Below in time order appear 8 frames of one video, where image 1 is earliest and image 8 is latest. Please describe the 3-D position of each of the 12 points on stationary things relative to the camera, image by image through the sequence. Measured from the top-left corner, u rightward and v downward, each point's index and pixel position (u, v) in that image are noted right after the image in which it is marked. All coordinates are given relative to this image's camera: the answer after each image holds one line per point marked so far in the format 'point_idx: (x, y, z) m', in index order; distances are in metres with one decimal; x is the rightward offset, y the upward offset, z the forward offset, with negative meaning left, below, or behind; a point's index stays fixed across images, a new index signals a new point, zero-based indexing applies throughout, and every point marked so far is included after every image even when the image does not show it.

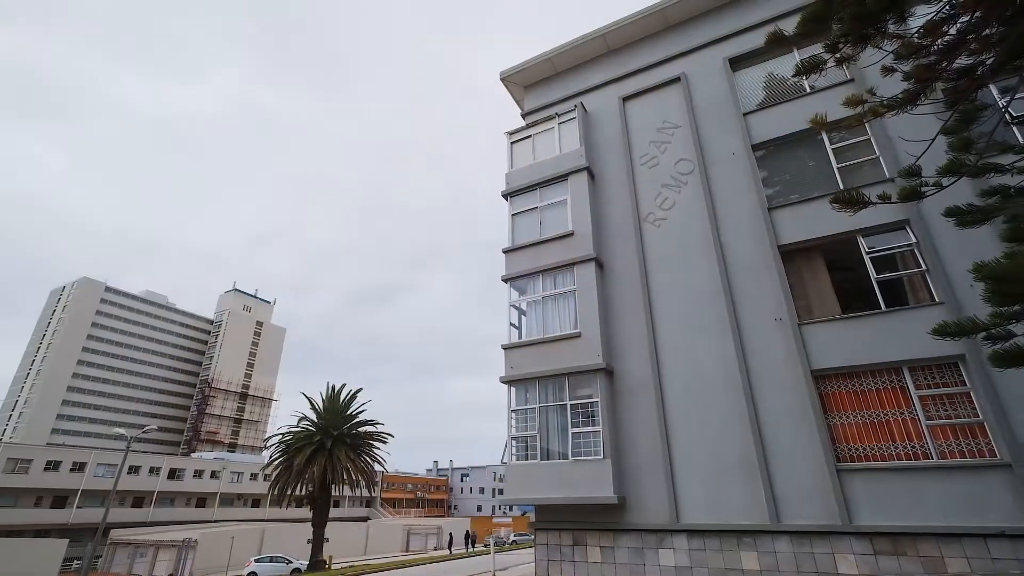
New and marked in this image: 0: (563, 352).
0: (+1.2, -1.6, +12.0) m
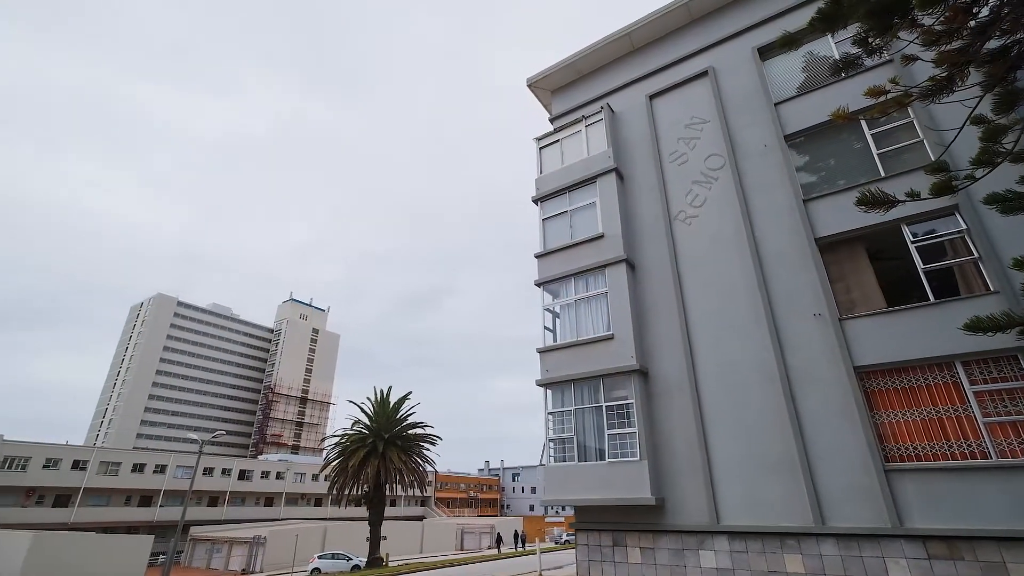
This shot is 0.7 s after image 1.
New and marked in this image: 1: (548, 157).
0: (+2.1, -1.7, +12.1) m
1: (+1.2, +4.3, +15.7) m
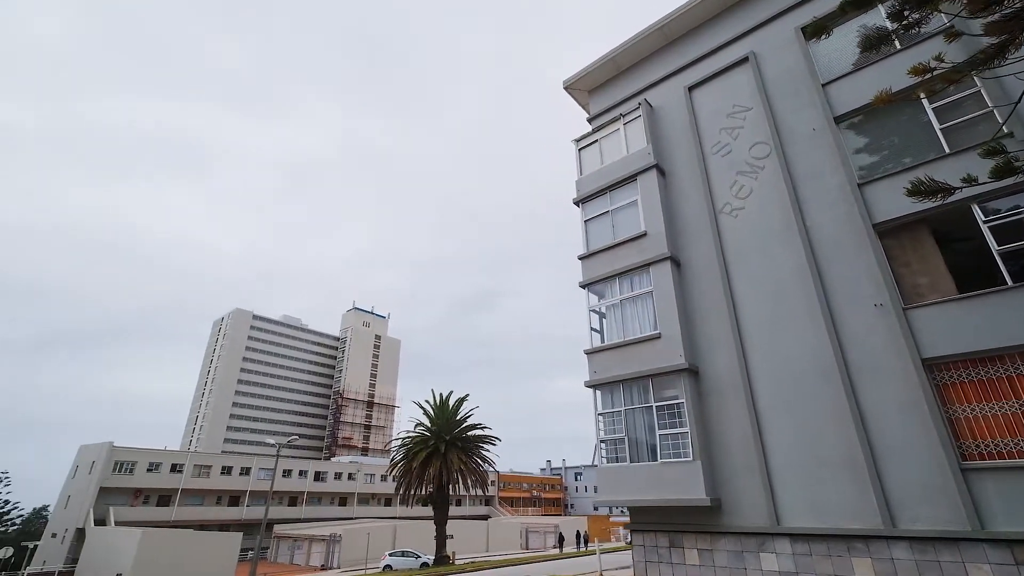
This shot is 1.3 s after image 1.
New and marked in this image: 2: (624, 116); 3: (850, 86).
0: (+3.3, -1.7, +12.0) m
1: (+2.5, +4.2, +15.7) m
2: (+3.6, +5.4, +15.2) m
3: (+7.9, +4.7, +11.3) m
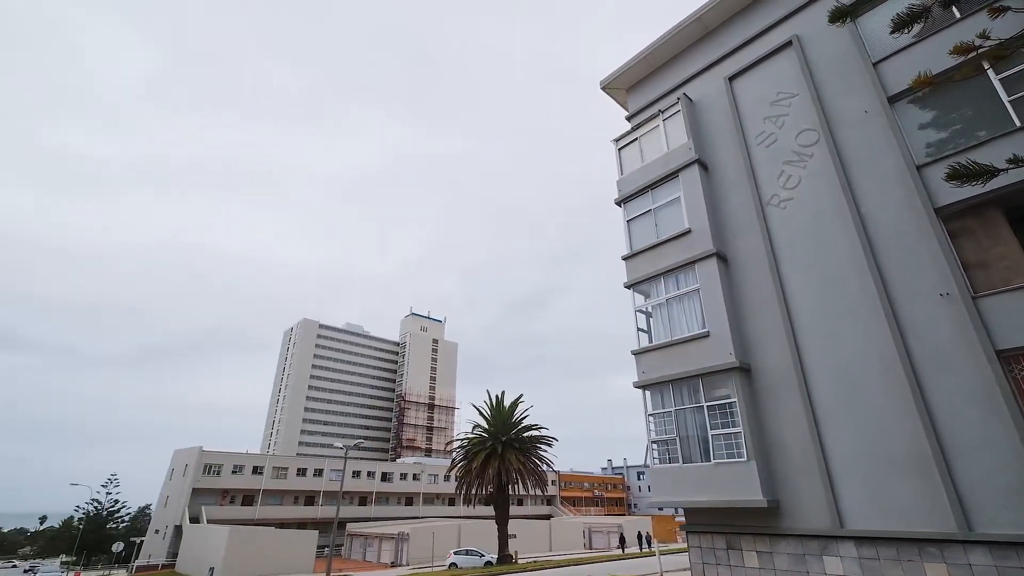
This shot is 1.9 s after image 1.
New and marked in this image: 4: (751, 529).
0: (+4.4, -1.6, +11.9) m
1: (+3.7, +4.3, +15.6) m
2: (+4.7, +5.5, +15.0) m
3: (+8.6, +4.9, +10.6) m
4: (+5.1, -5.2, +10.3) m
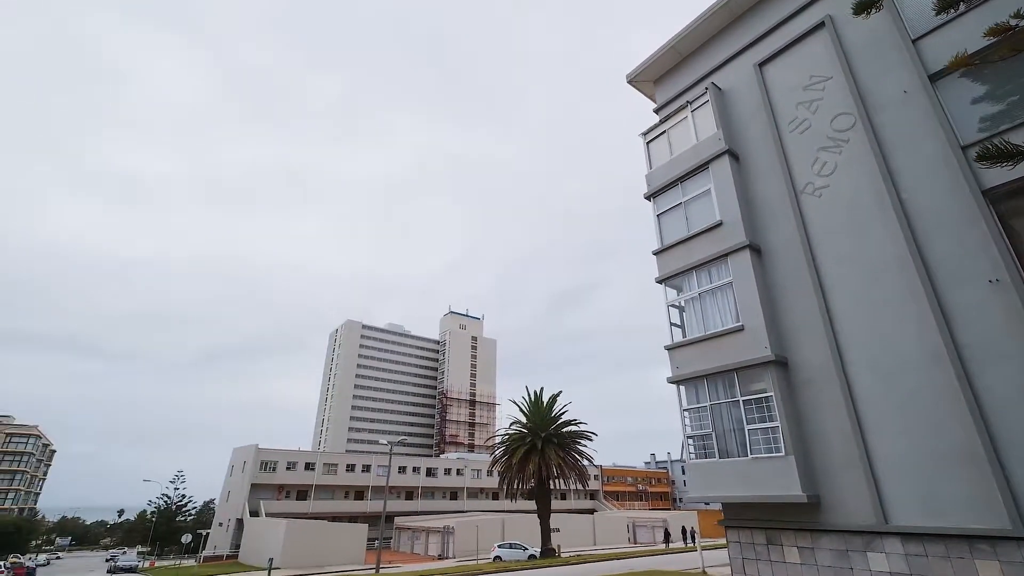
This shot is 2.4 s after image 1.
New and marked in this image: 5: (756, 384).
0: (+5.2, -1.5, +11.8) m
1: (+4.6, +4.4, +15.5) m
2: (+5.5, +5.7, +14.8) m
3: (+9.1, +5.2, +10.1) m
4: (+5.9, -5.0, +10.2) m
5: (+5.6, -2.2, +11.1) m
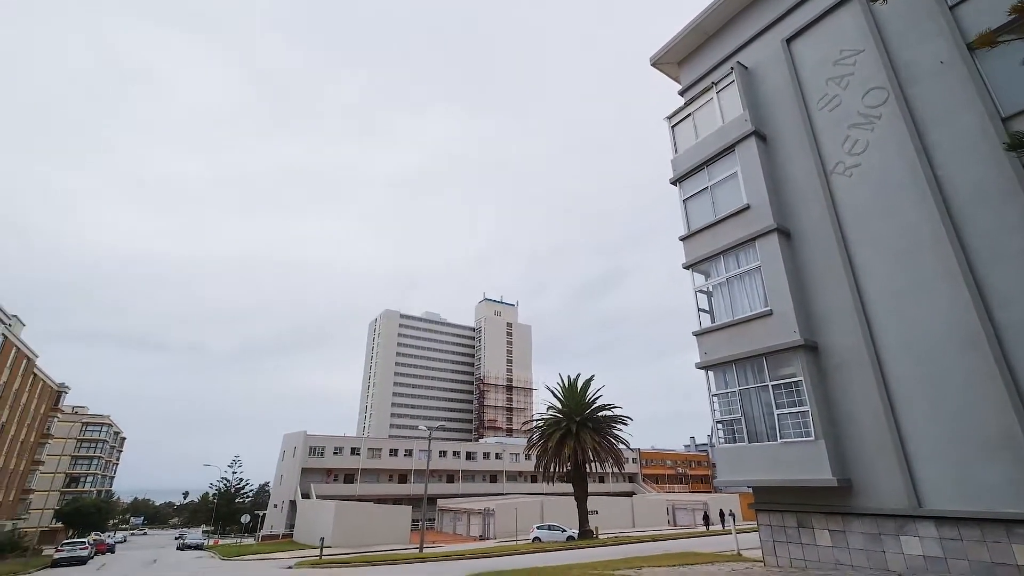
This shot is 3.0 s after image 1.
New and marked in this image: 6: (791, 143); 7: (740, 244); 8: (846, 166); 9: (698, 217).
0: (+5.9, -1.1, +11.7) m
1: (+5.4, +4.9, +15.3) m
2: (+6.2, +6.2, +14.5) m
3: (+9.4, +5.7, +9.6) m
4: (+6.6, -4.6, +10.2) m
5: (+6.3, -1.8, +11.1) m
6: (+7.2, +3.8, +12.5) m
7: (+5.9, +1.1, +12.6) m
8: (+7.8, +2.9, +11.3) m
9: (+5.4, +2.1, +14.0) m
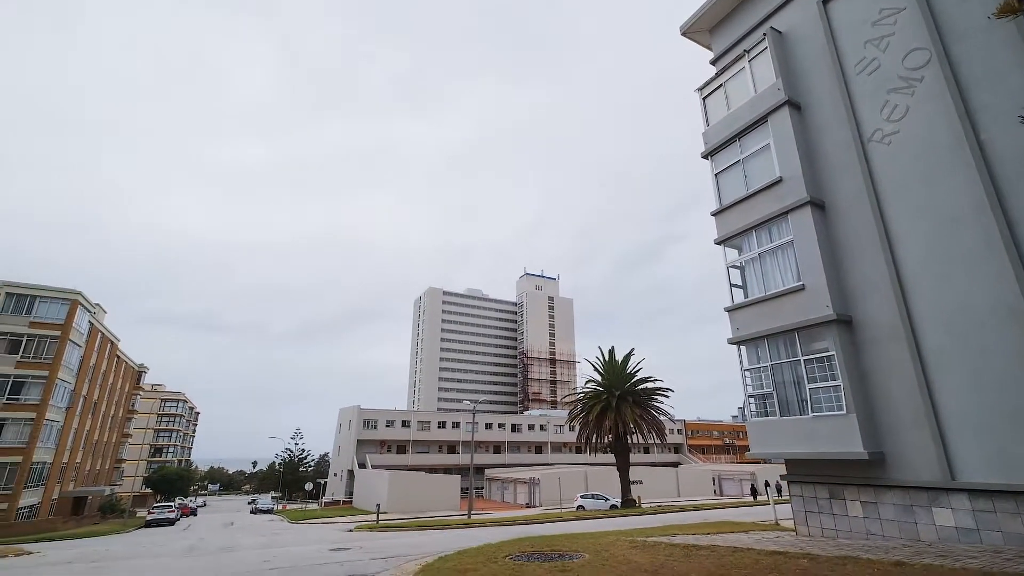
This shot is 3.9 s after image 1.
0: (+6.7, -0.5, +11.7) m
1: (+6.2, +5.7, +14.9) m
2: (+6.9, +6.9, +14.1) m
3: (+9.7, +6.2, +8.9) m
4: (+7.3, -4.1, +10.3) m
5: (+7.0, -1.3, +11.0) m
6: (+7.9, +4.5, +12.1) m
7: (+6.7, +1.8, +12.4) m
8: (+8.4, +3.5, +10.9) m
9: (+6.2, +2.8, +13.8) m
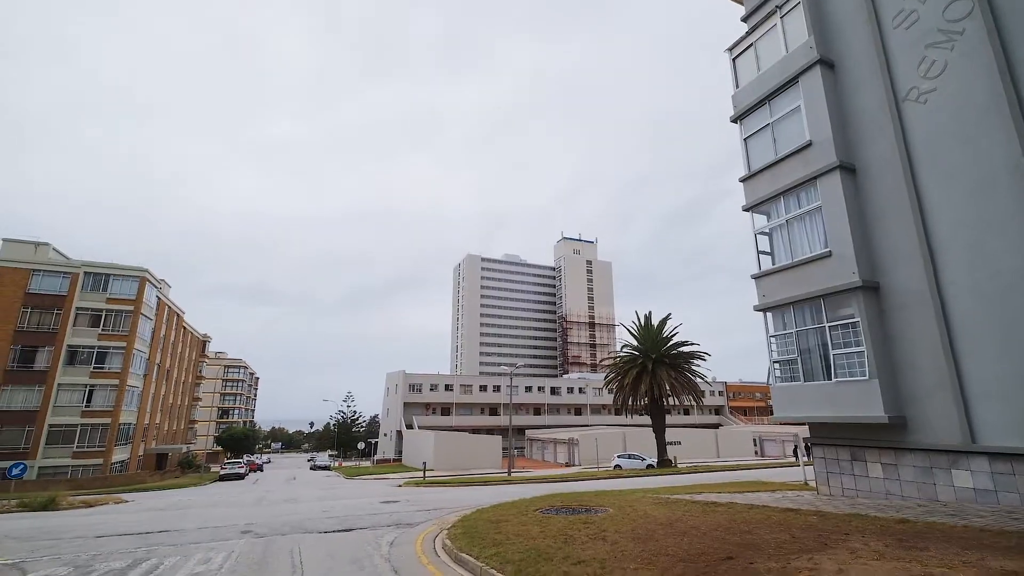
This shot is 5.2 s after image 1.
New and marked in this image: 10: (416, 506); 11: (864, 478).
0: (+7.3, +0.3, +11.7) m
1: (+7.0, +6.7, +14.5) m
2: (+7.5, +7.9, +13.5) m
3: (+10.0, +6.9, +8.2) m
4: (+7.9, -3.4, +10.5) m
5: (+7.6, -0.5, +11.1) m
6: (+8.4, +5.3, +11.6) m
7: (+7.3, +2.6, +12.3) m
8: (+8.8, +4.3, +10.4) m
9: (+7.0, +3.7, +13.6) m
10: (-3.0, -6.8, +15.0) m
11: (+7.9, -4.2, +10.8) m
